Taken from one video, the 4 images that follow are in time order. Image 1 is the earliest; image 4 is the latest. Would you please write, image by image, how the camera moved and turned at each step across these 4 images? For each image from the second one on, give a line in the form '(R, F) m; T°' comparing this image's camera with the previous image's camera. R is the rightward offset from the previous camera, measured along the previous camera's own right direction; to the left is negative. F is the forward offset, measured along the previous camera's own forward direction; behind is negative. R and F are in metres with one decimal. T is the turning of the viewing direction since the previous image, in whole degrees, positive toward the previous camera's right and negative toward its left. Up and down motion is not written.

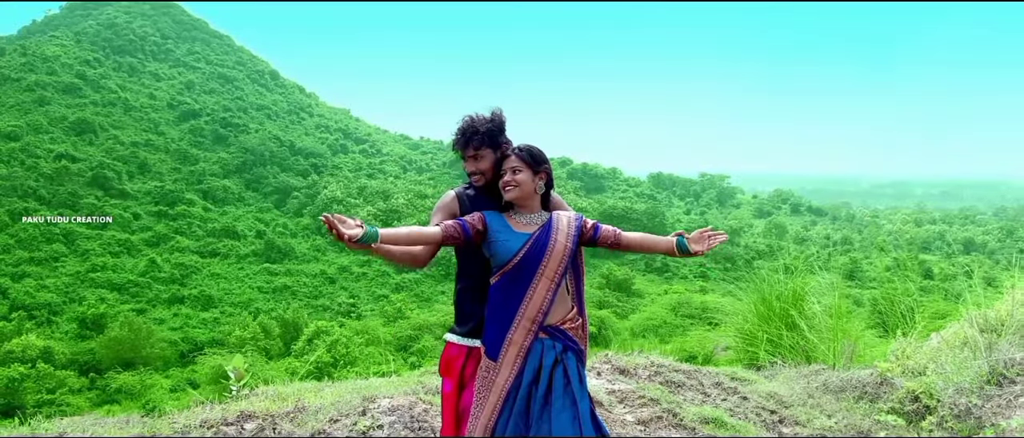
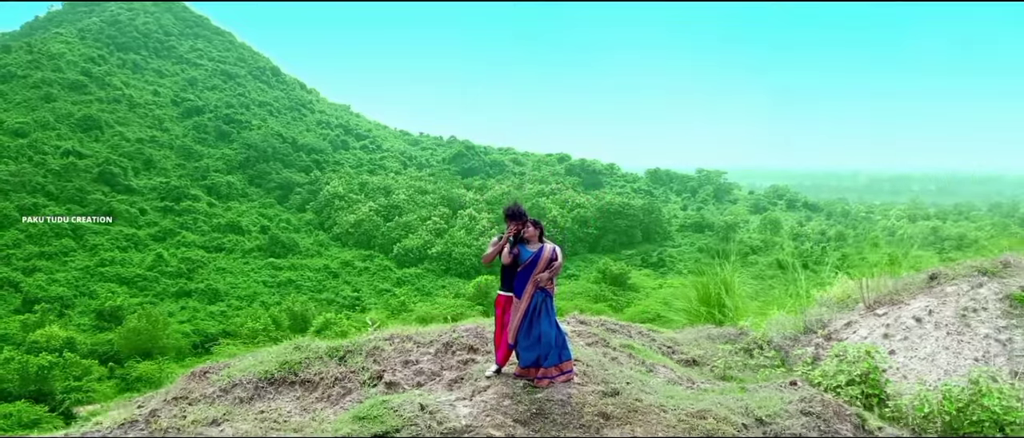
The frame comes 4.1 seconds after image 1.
(-0.1, -3.1) m; 0°
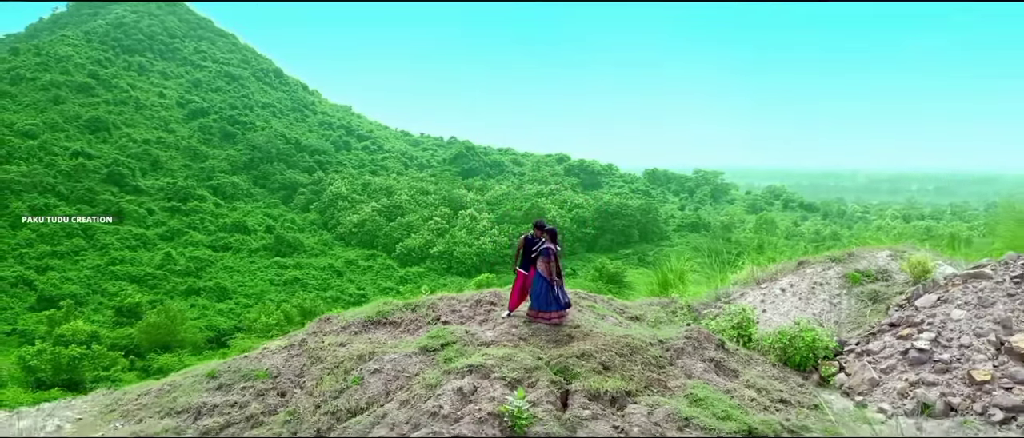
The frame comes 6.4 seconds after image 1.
(-0.1, -3.6) m; 0°
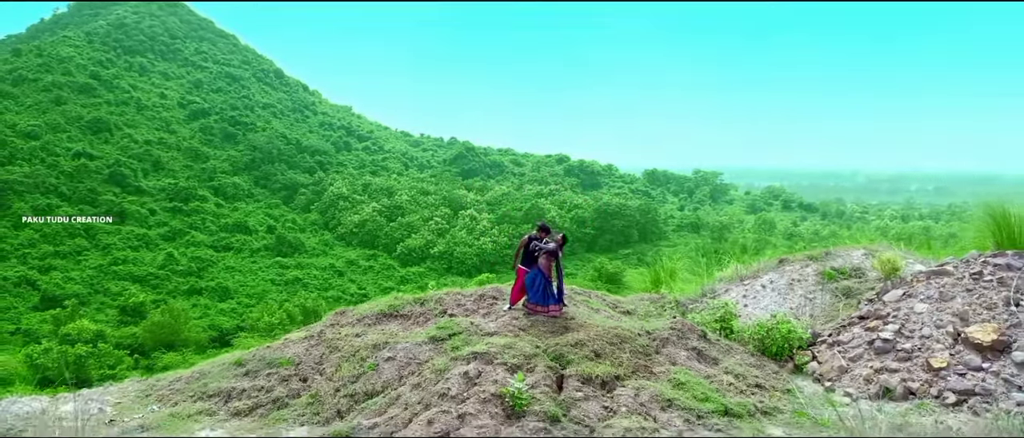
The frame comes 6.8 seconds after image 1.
(0.0, -0.8) m; 0°
